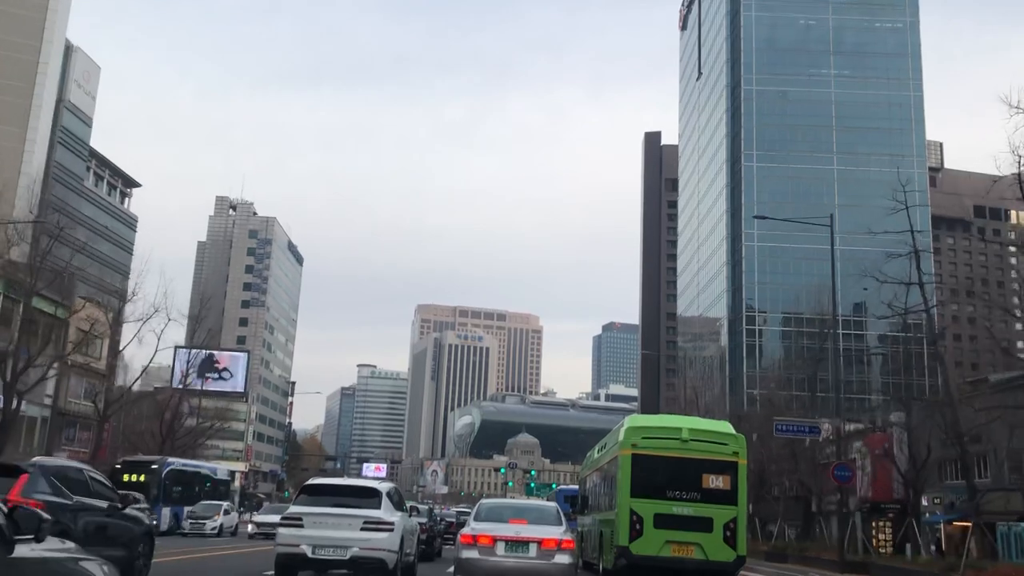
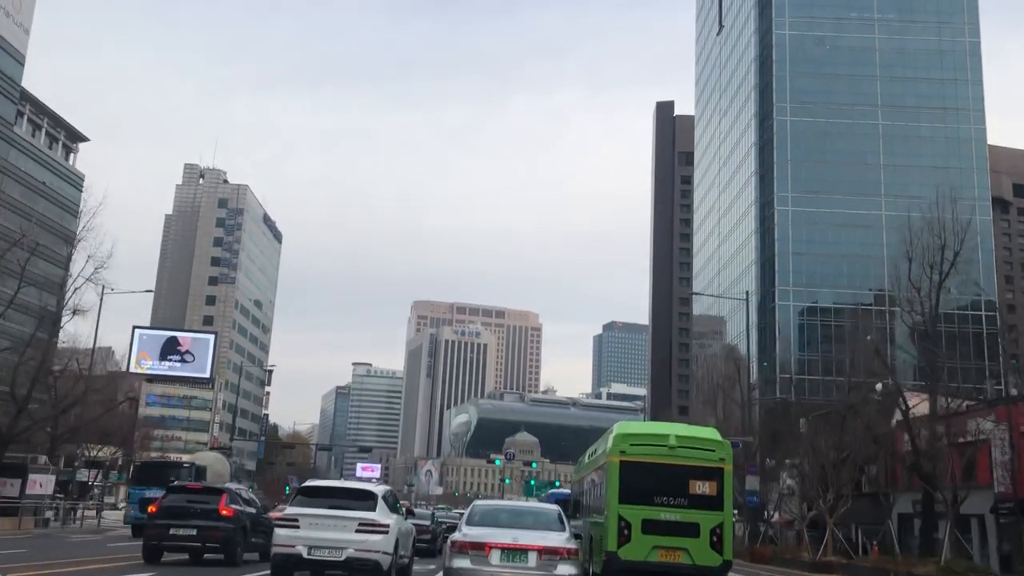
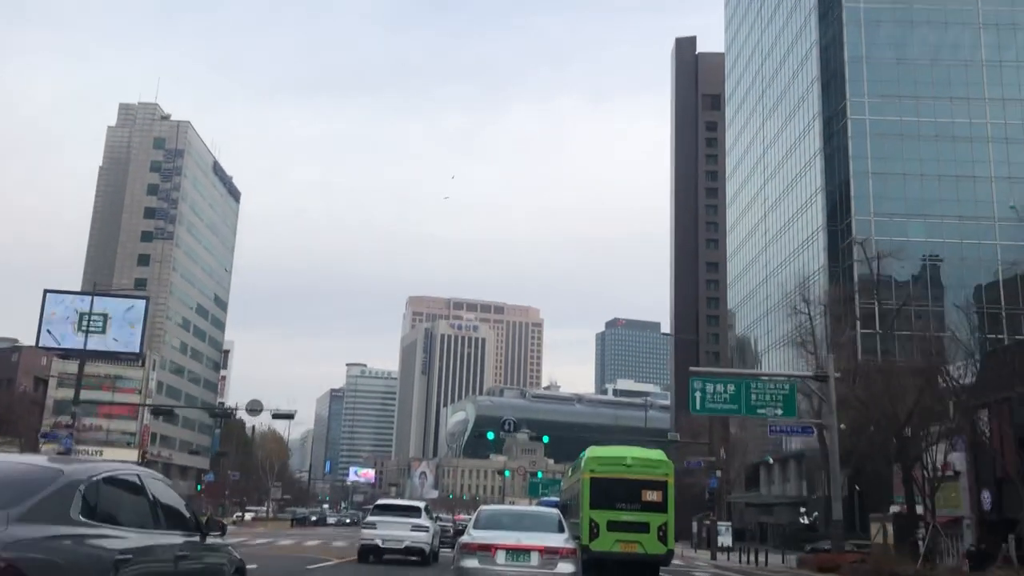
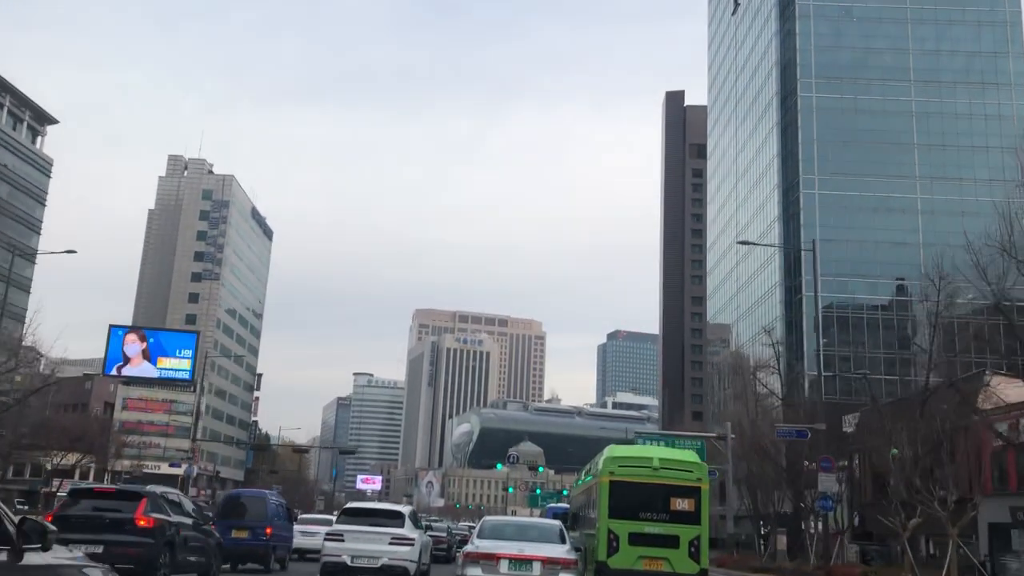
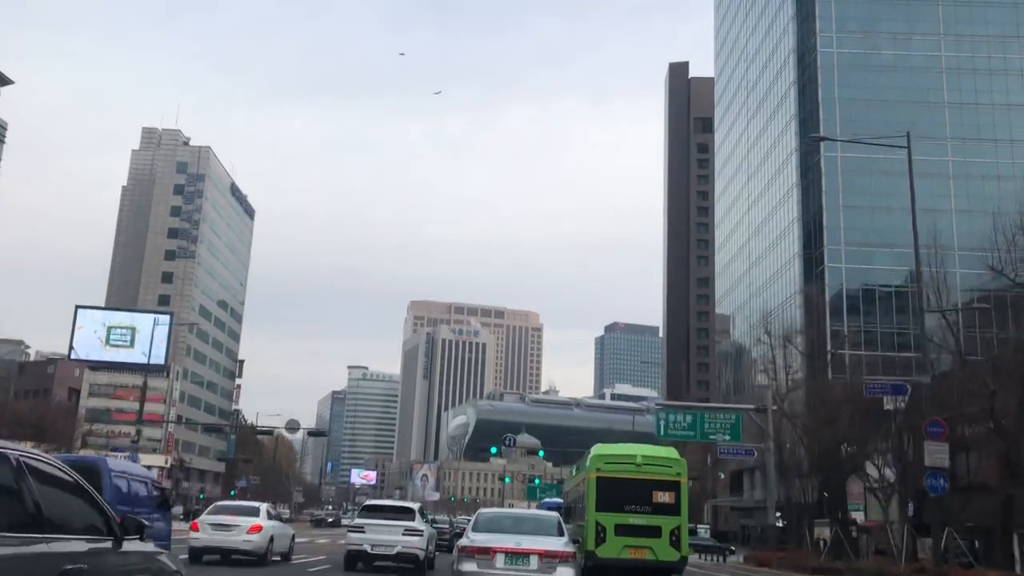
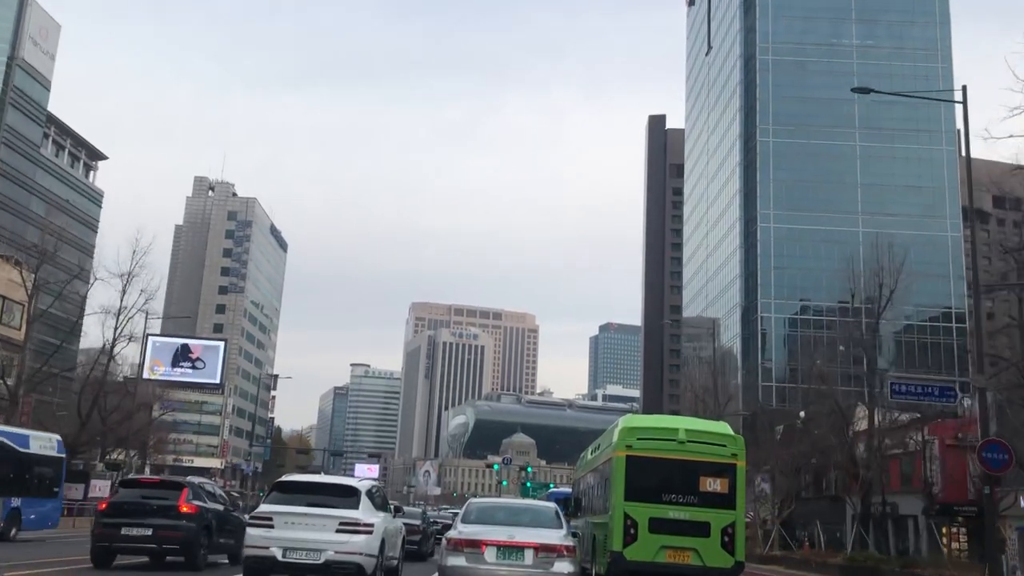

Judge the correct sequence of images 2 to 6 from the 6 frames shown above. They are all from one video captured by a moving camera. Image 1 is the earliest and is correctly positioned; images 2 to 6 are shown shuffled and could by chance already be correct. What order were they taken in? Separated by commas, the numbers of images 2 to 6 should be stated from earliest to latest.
6, 2, 4, 5, 3
